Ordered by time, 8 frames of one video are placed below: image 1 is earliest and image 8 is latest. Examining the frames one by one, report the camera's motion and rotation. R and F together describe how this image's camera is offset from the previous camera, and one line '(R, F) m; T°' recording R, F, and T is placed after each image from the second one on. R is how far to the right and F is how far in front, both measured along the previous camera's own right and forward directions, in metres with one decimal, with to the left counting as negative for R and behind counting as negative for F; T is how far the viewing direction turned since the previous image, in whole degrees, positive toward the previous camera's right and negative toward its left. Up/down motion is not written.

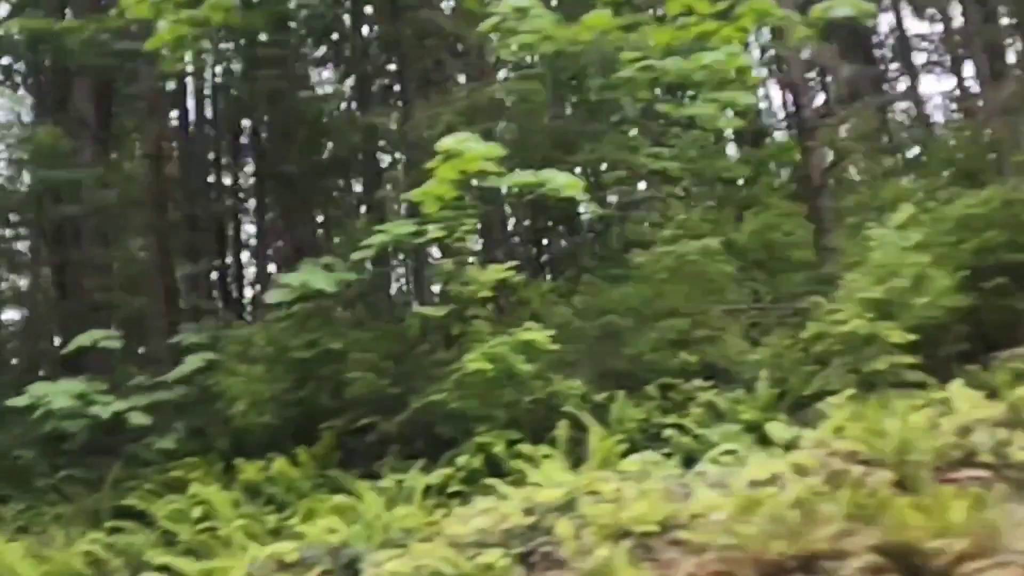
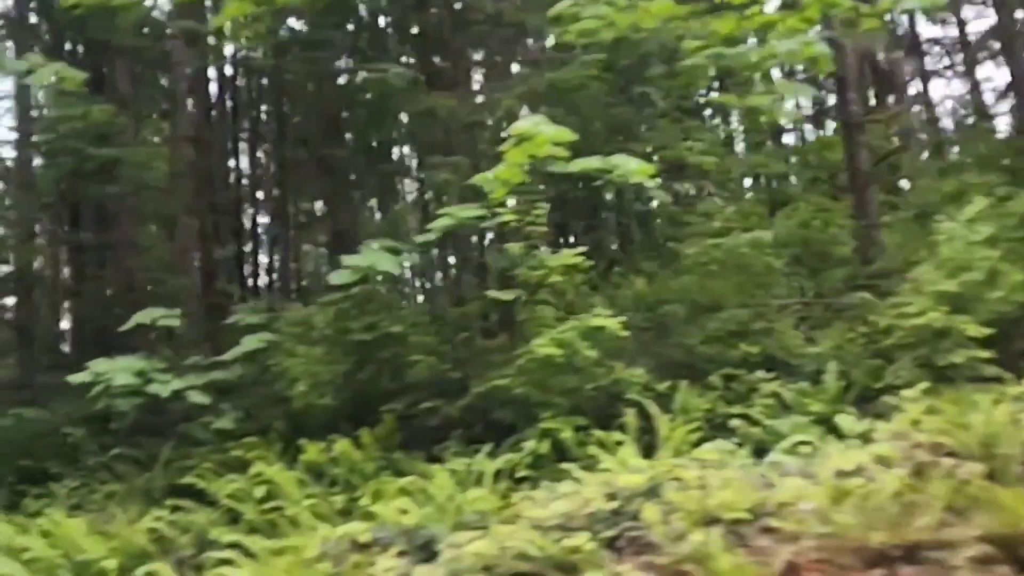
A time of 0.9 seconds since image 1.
(-0.3, 0.0) m; 0°
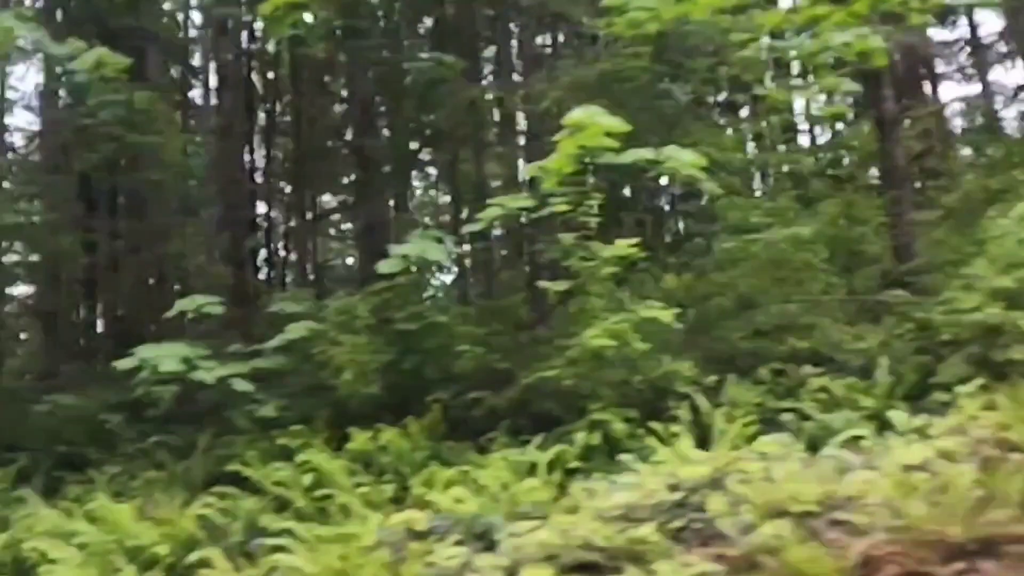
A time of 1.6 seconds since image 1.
(-0.2, 0.0) m; 0°
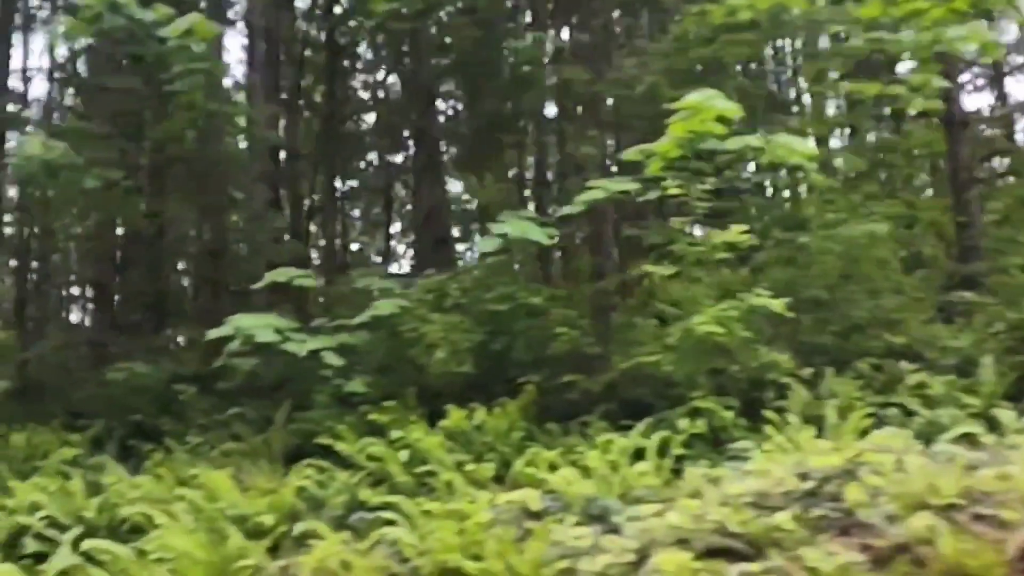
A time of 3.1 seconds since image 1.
(-0.5, +0.1) m; 0°
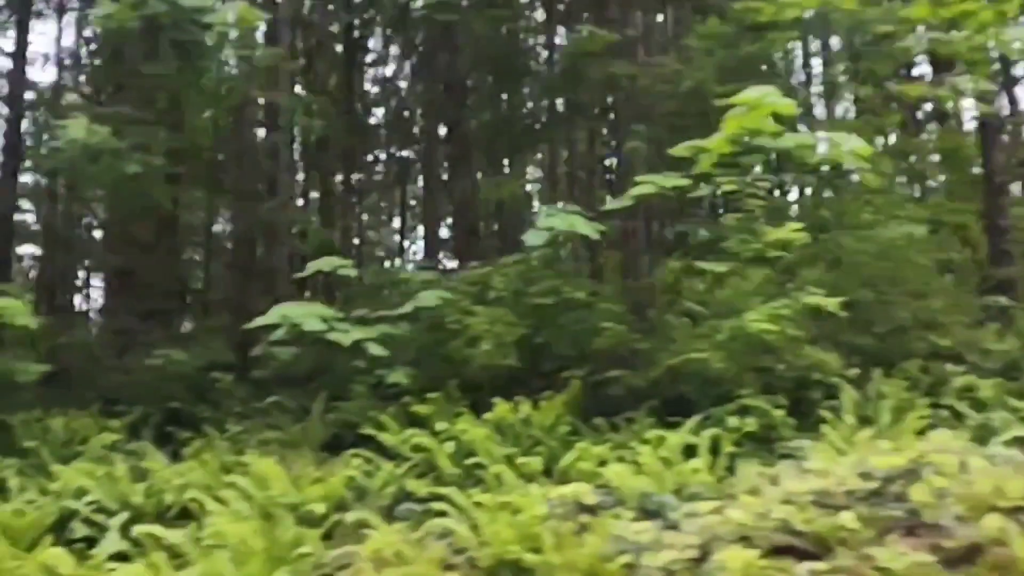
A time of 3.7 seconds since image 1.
(-0.2, 0.0) m; 0°
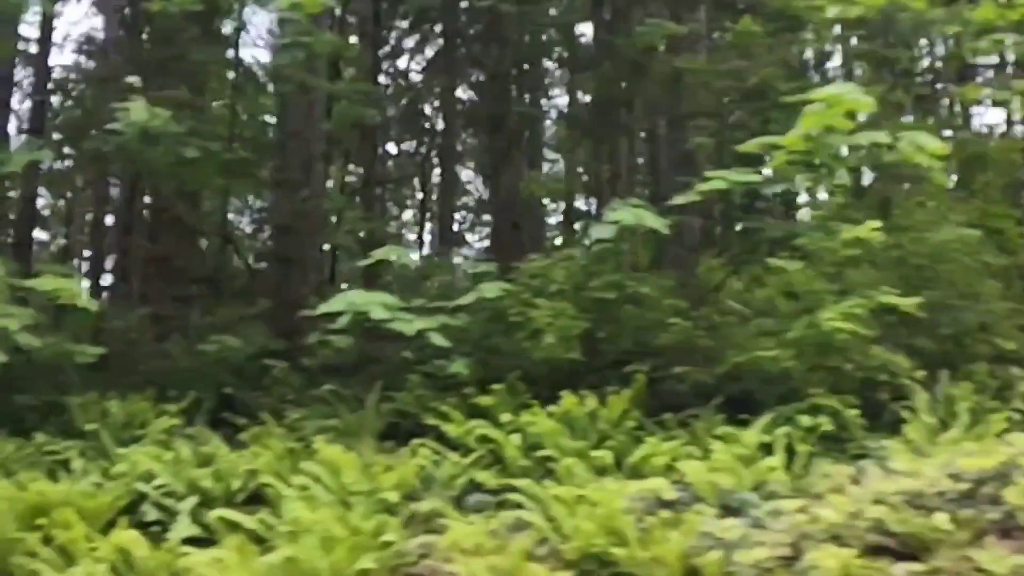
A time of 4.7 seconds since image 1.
(-0.3, 0.0) m; 0°
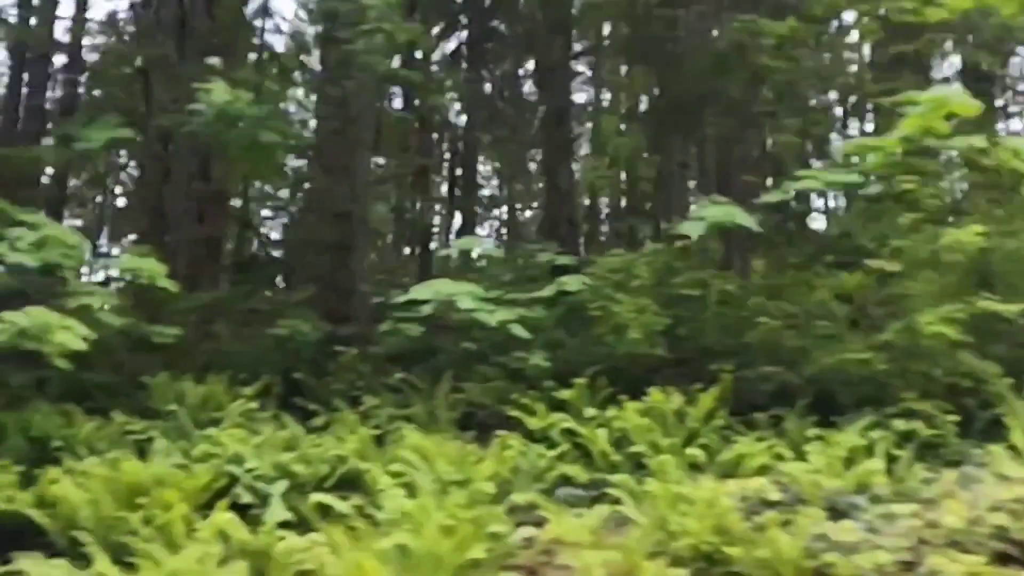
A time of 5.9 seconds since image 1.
(-0.4, 0.0) m; 0°
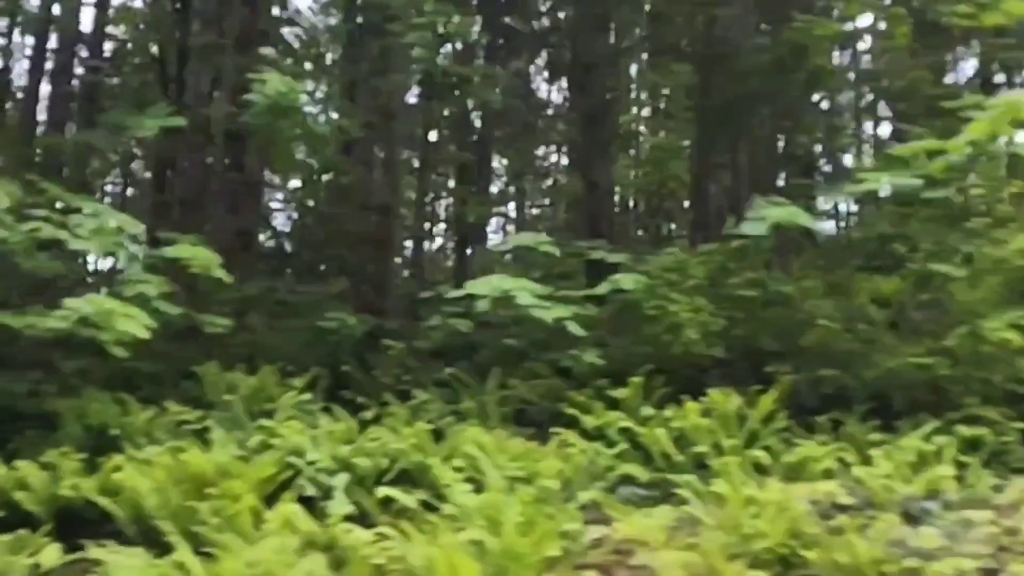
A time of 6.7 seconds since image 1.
(-0.3, 0.0) m; 0°
